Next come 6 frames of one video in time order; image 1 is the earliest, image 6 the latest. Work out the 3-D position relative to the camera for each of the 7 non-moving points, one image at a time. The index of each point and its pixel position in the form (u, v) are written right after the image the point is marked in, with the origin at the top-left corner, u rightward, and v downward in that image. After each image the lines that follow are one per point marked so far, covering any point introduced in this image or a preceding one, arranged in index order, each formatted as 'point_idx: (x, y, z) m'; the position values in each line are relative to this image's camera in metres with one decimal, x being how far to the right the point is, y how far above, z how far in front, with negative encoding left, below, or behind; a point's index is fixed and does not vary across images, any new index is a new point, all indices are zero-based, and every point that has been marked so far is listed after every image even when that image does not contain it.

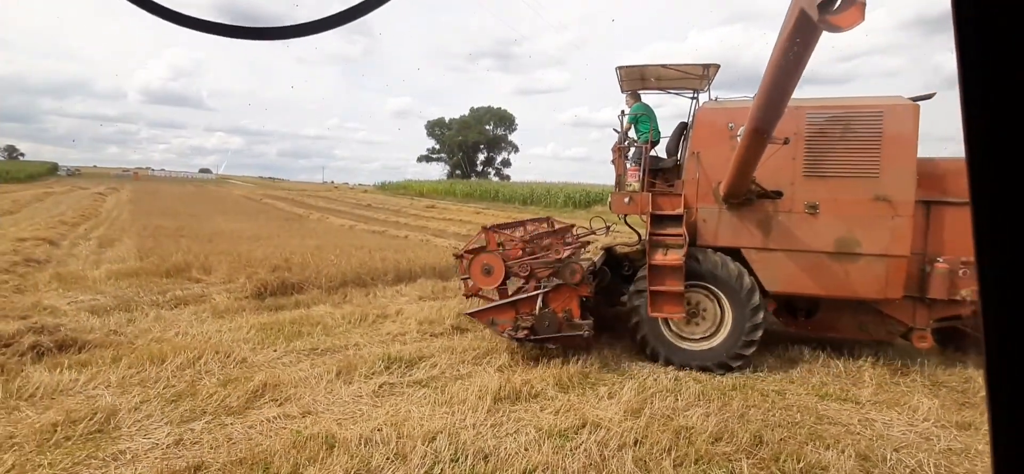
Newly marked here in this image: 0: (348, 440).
0: (-1.1, -1.4, +3.3) m
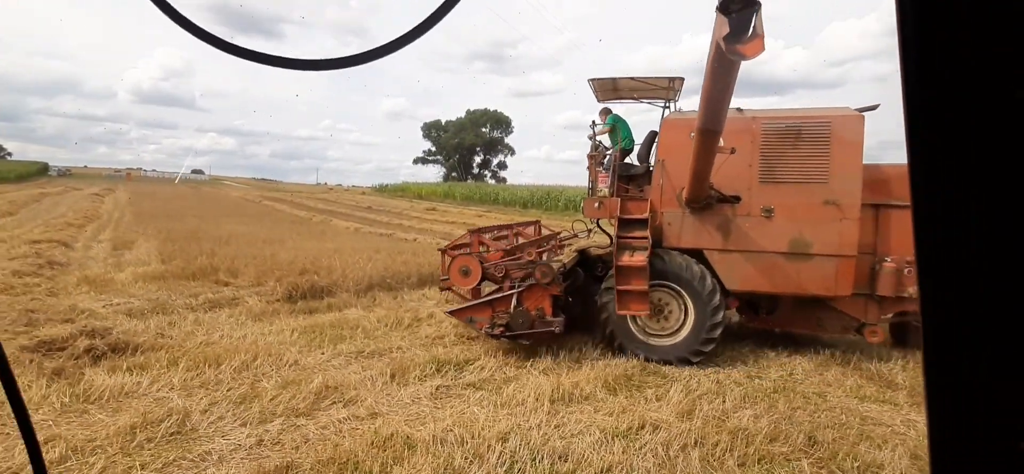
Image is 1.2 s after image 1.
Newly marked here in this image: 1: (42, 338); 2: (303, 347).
0: (-0.6, -1.4, +3.4) m
1: (-4.7, -1.0, +4.9) m
2: (-2.4, -1.2, +5.4) m
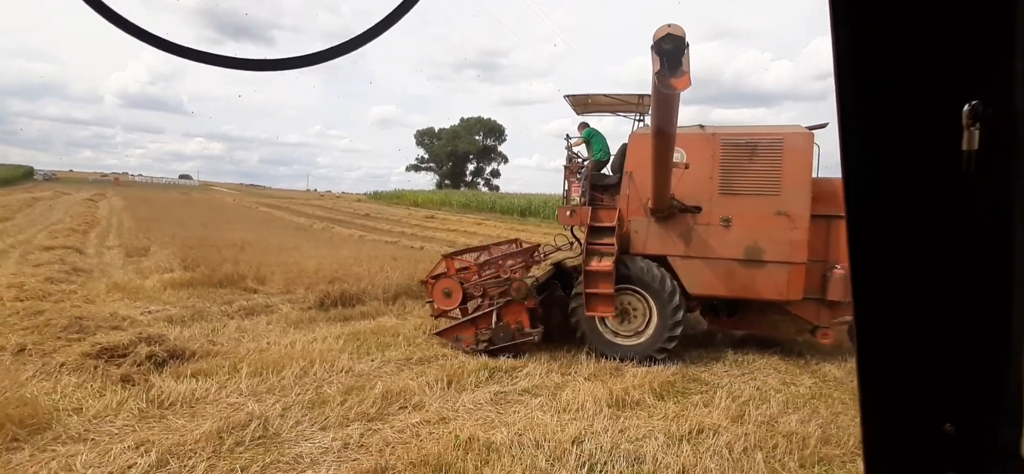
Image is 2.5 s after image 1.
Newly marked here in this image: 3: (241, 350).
0: (-0.1, -1.5, +3.5) m
1: (-4.1, -1.1, +4.9) m
2: (-1.9, -1.3, +5.6) m
3: (-3.0, -1.2, +5.3) m
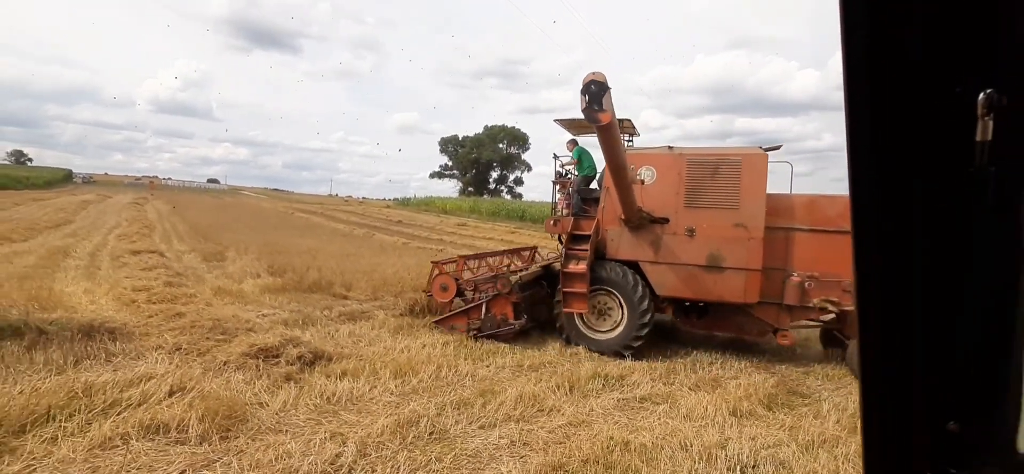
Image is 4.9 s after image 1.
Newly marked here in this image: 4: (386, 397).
0: (+1.1, -1.7, +3.8) m
1: (-2.9, -1.2, +5.4) m
2: (-0.6, -1.5, +6.0) m
3: (-1.7, -1.4, +5.8) m
4: (-1.2, -1.5, +4.6) m
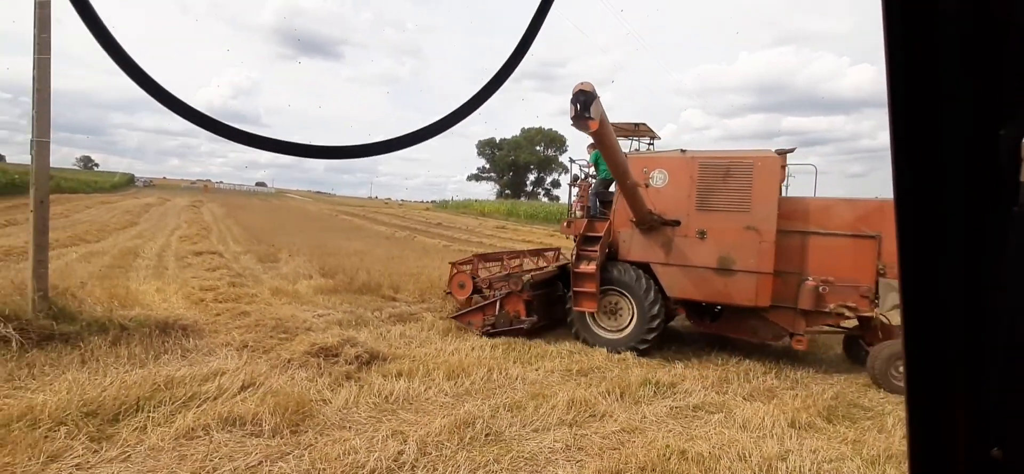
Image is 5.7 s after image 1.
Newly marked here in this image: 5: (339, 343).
0: (+1.6, -1.7, +3.8) m
1: (-2.3, -1.3, +5.7) m
2: (0.0, -1.6, +6.0) m
3: (-1.1, -1.4, +5.9) m
4: (-0.7, -1.6, +4.7) m
5: (-2.1, -1.3, +5.8) m
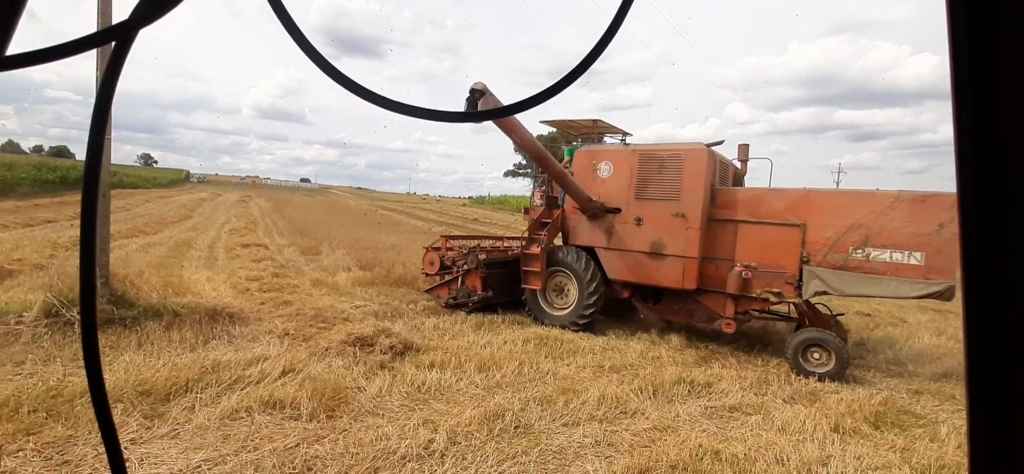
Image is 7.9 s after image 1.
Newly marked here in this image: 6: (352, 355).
0: (+1.8, -1.7, +3.7) m
1: (-1.9, -1.2, +5.8) m
2: (+0.4, -1.5, +6.0) m
3: (-0.7, -1.4, +6.0) m
4: (-0.4, -1.5, +4.8) m
5: (-1.7, -1.2, +5.9) m
6: (-1.8, -1.3, +5.3) m
